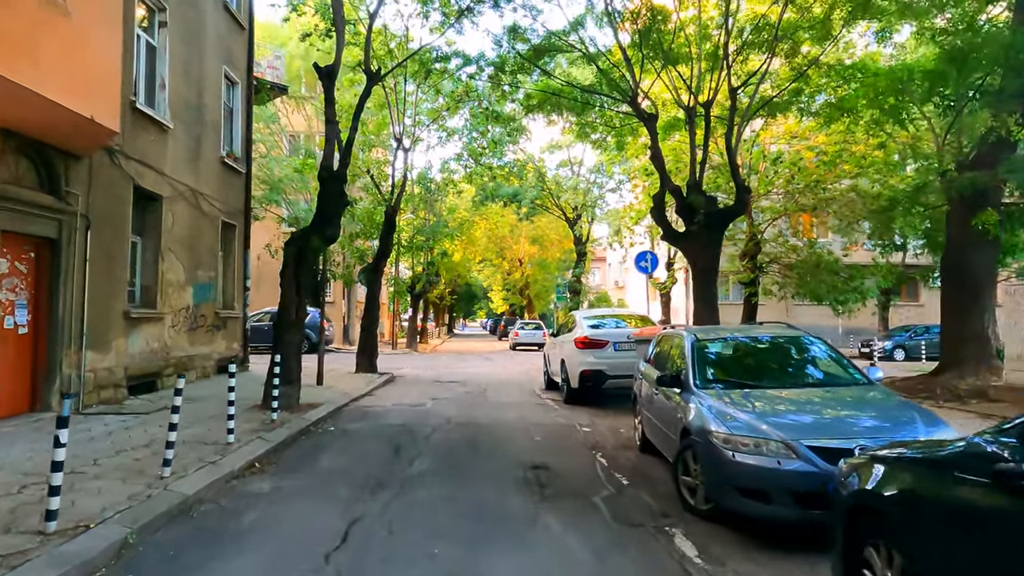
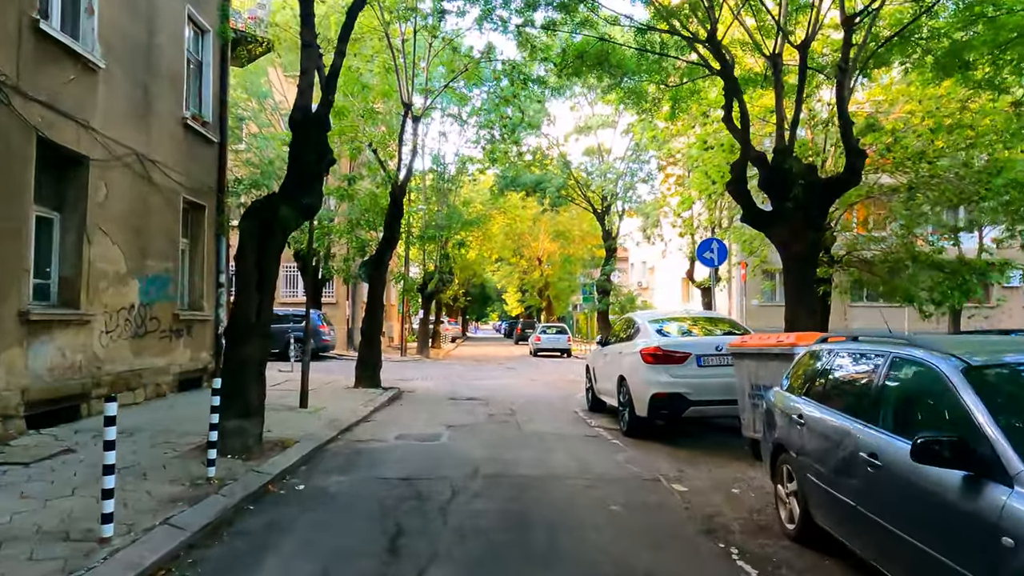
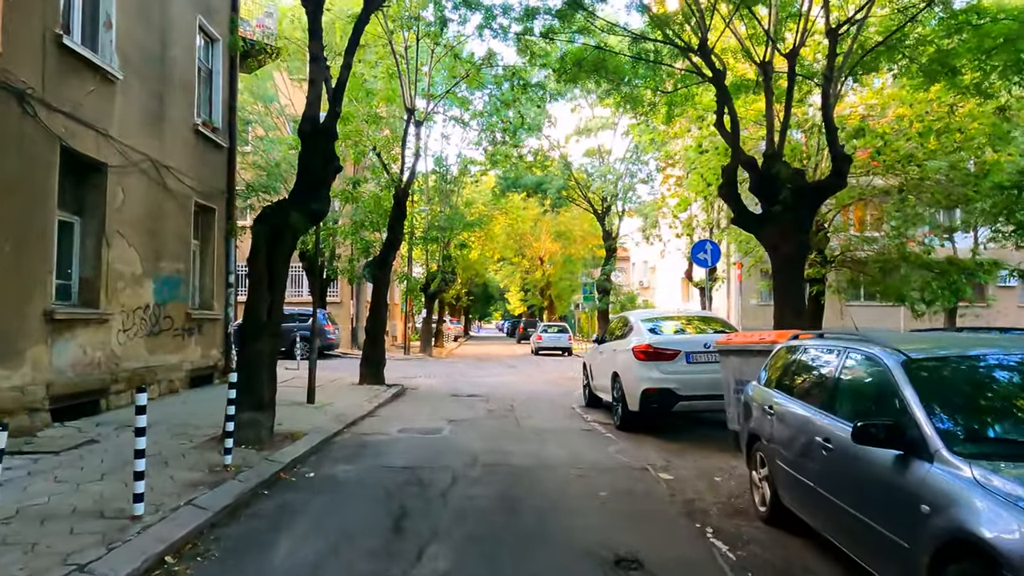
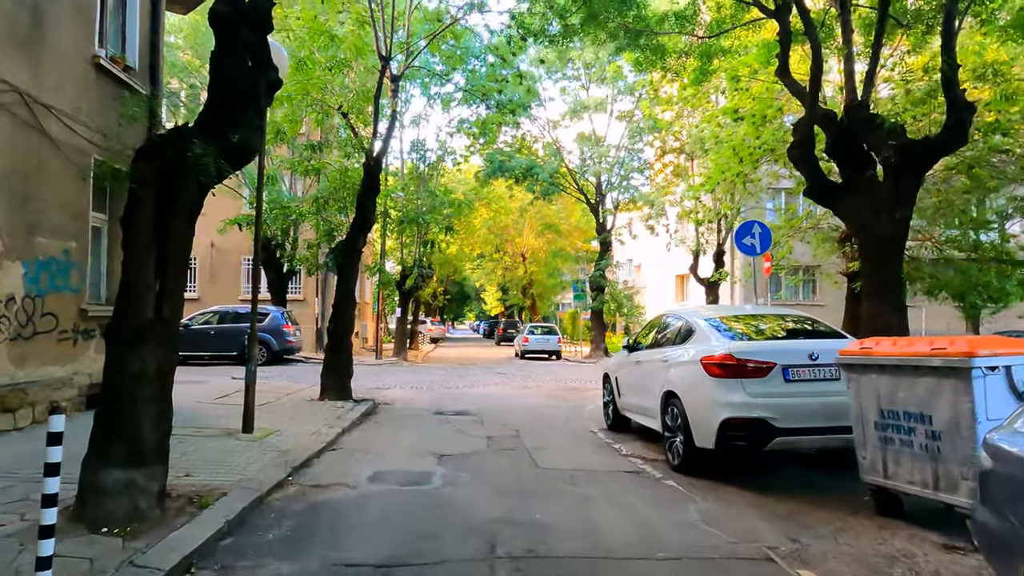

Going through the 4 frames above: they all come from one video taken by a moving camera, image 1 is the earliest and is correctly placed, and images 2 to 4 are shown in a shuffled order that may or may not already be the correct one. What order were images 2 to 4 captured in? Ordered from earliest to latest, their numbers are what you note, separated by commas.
3, 2, 4
